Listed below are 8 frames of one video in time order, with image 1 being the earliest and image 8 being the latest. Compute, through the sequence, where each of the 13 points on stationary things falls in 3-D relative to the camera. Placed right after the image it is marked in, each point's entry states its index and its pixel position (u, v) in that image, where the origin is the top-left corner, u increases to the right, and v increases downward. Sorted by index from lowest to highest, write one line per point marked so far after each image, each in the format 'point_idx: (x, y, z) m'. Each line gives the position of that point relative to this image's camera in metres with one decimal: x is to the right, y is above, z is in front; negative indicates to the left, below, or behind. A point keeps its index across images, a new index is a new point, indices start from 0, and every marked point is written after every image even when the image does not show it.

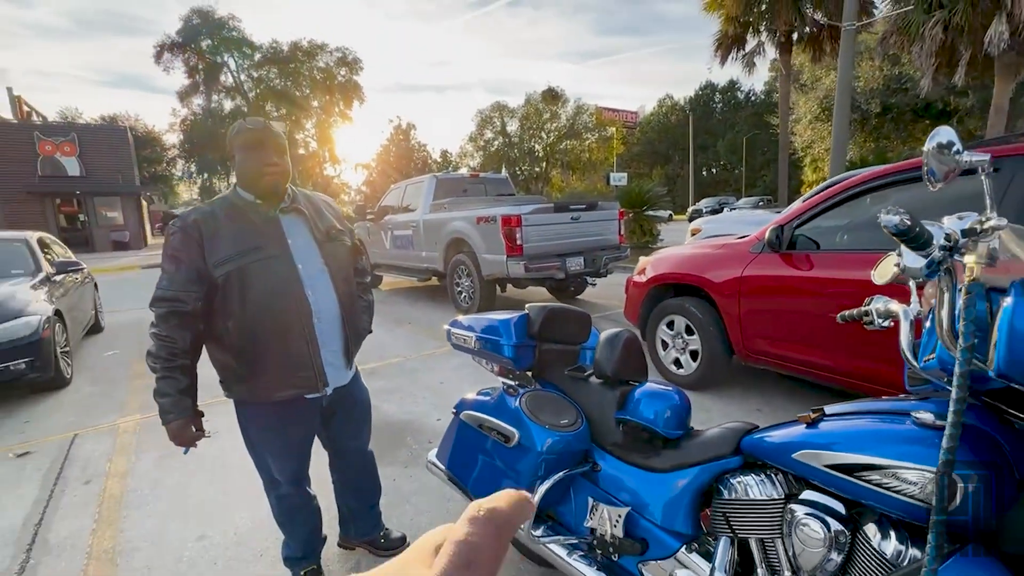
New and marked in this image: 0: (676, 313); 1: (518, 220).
0: (+1.5, -0.2, +4.3) m
1: (+0.1, +0.9, +6.5) m
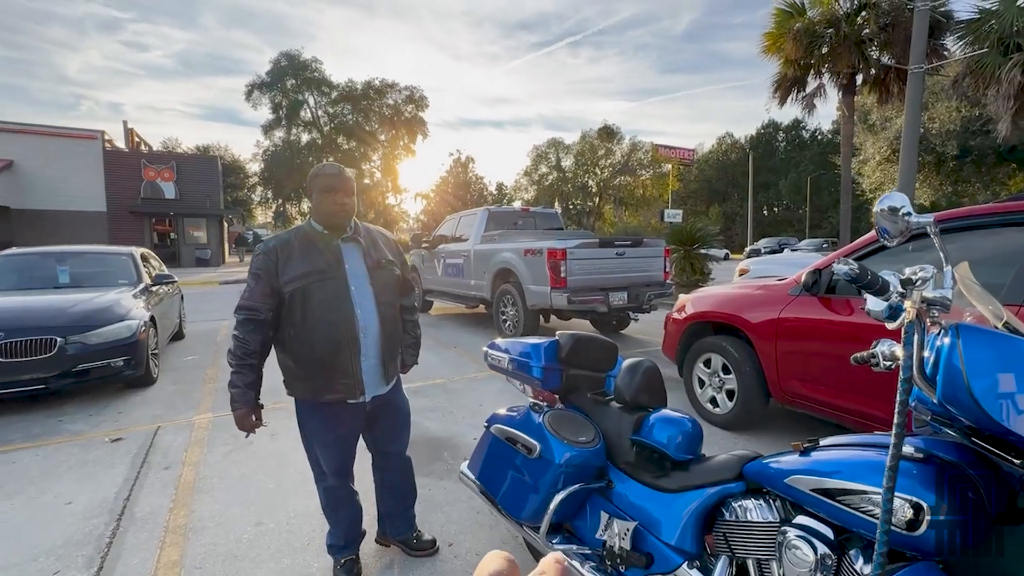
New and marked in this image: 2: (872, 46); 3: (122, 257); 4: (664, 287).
0: (+1.9, -0.6, +4.3) m
1: (+0.7, +0.5, +6.7) m
2: (+9.4, +6.3, +12.3) m
3: (-5.6, +0.4, +6.8) m
4: (+2.4, 0.0, +7.4) m
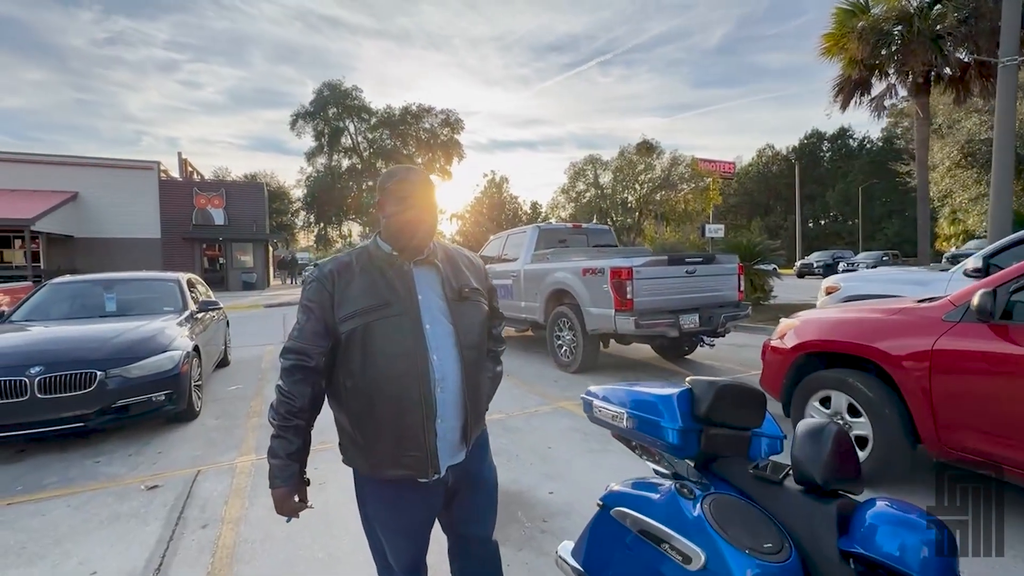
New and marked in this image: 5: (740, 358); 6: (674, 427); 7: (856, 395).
0: (+2.5, -0.8, +3.6) m
1: (+1.5, +0.2, +6.1) m
2: (+10.5, +5.9, +11.3) m
3: (-4.8, +0.1, +6.6) m
4: (+3.2, -0.3, +6.7) m
5: (+3.6, -1.1, +7.6) m
6: (+0.7, -0.5, +1.8) m
7: (+2.5, -0.8, +3.5) m
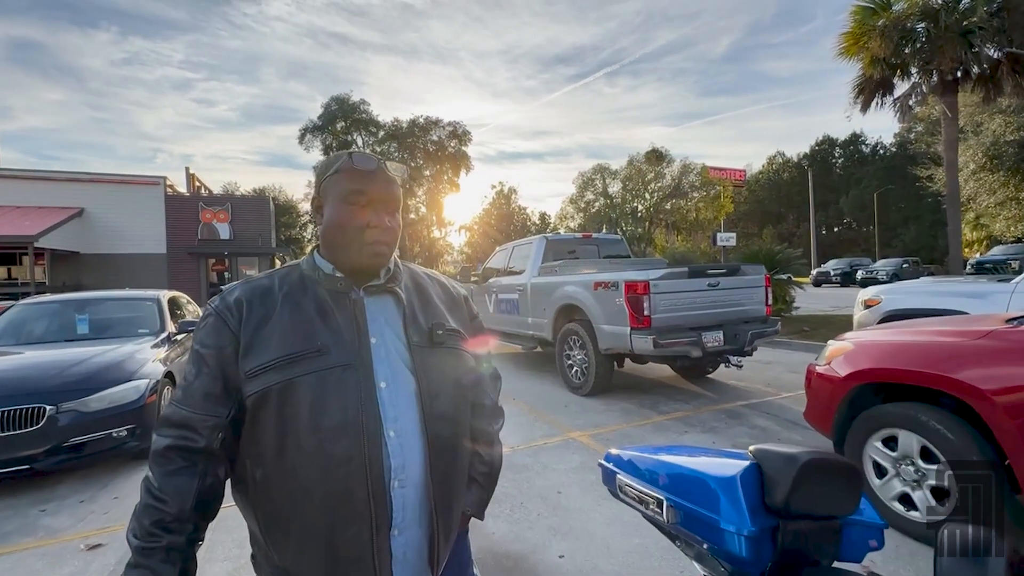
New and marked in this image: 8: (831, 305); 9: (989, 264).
0: (+2.5, -0.9, +3.0) m
1: (+1.6, 0.0, +5.5) m
2: (+10.6, +5.7, +10.7) m
3: (-4.7, -0.2, +6.1) m
4: (+3.3, -0.5, +6.1) m
5: (+3.7, -1.3, +6.9) m
6: (+0.6, -0.6, +1.3) m
7: (+2.5, -0.9, +2.9) m
8: (+10.2, -0.6, +15.2) m
9: (+18.5, +0.9, +18.4) m
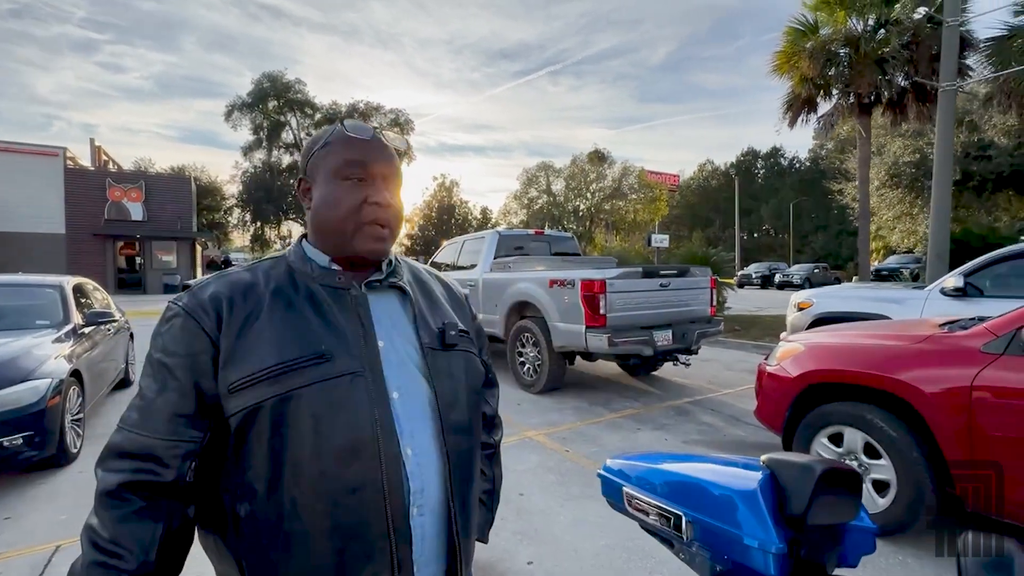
0: (+2.3, -0.9, +3.2) m
1: (+1.1, 0.0, +5.6) m
2: (+9.5, +5.6, +11.8) m
3: (-5.3, 0.0, +5.4) m
4: (+2.7, -0.5, +6.3) m
5: (+3.0, -1.3, +7.2) m
6: (+0.7, -0.7, +1.2) m
7: (+2.3, -0.9, +3.0) m
8: (+8.4, -0.6, +16.3) m
9: (+16.2, +0.7, +20.5) m
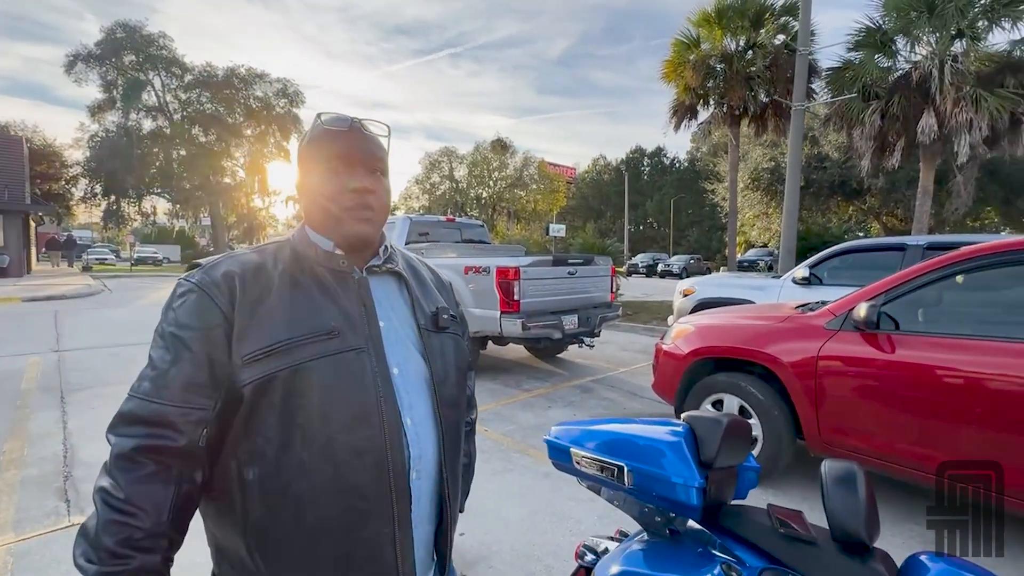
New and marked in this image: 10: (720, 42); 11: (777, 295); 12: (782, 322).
0: (+1.7, -0.8, +3.8) m
1: (0.0, +0.2, +5.8) m
2: (+7.0, +5.9, +13.5) m
3: (-6.1, +0.2, +4.3) m
4: (+1.5, -0.3, +6.9) m
5: (+1.6, -1.1, +7.9) m
6: (+0.6, -0.6, +1.5) m
7: (+1.8, -0.9, +3.7) m
8: (+4.9, -0.2, +17.9) m
9: (+11.7, +1.2, +23.6) m
10: (+6.0, +7.0, +13.5) m
11: (+3.5, -0.1, +6.3) m
12: (+2.1, -0.3, +3.6) m
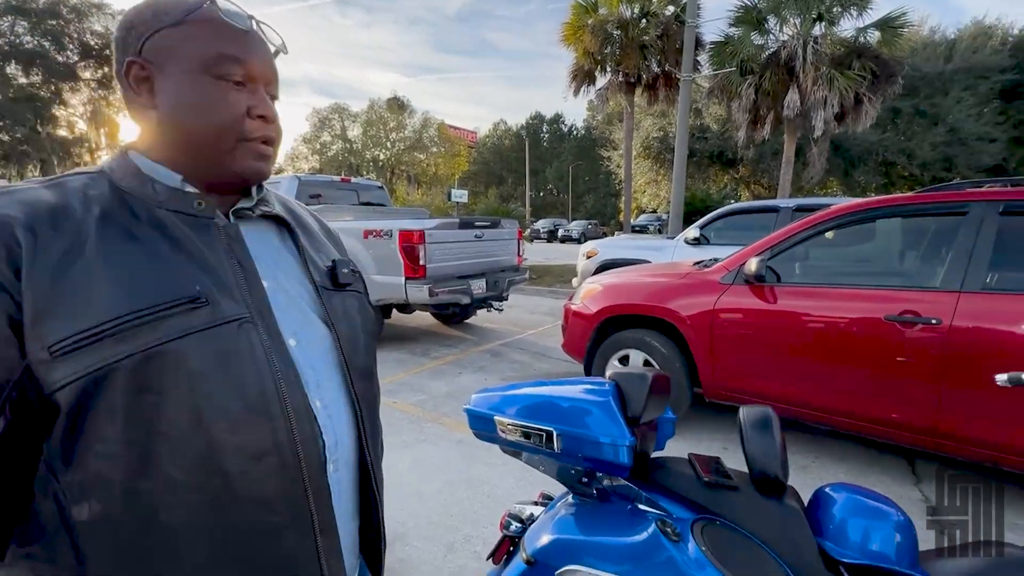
0: (+1.0, -0.5, +3.9) m
1: (-1.1, +0.6, +5.5) m
2: (+4.1, +7.0, +14.1) m
3: (-6.8, +0.3, +2.8) m
4: (+0.1, +0.2, +6.9) m
5: (0.0, -0.5, +7.9) m
6: (+0.3, -0.5, +1.5) m
7: (+1.1, -0.5, +3.8) m
8: (+1.3, +1.2, +18.3) m
9: (+6.7, +3.2, +25.1) m
10: (+3.0, +8.1, +13.7) m
11: (+2.3, +0.5, +6.7) m
12: (+1.4, +0.1, +3.8) m
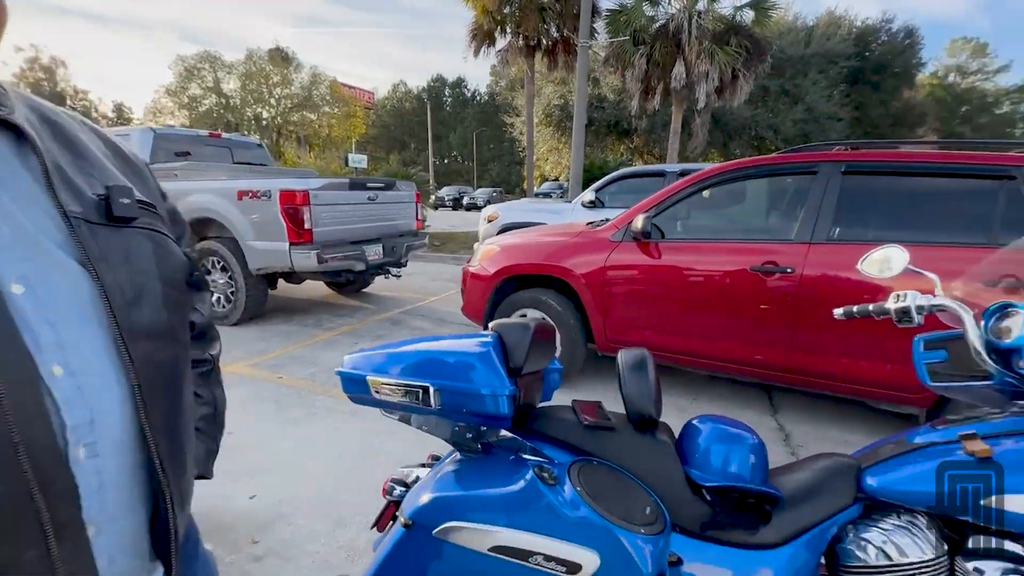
0: (+0.1, -0.2, +3.9) m
1: (-2.2, +1.0, +5.0) m
2: (+1.1, +8.1, +14.0) m
3: (-7.3, +0.3, +1.3) m
4: (-1.3, +0.7, +6.6) m
5: (-1.6, 0.0, +7.7) m
6: (0.0, -0.3, +1.4) m
7: (+0.3, -0.2, +3.9) m
8: (-2.4, +2.4, +17.9) m
9: (+1.6, +5.0, +25.6) m
10: (+0.1, +9.1, +13.3) m
11: (+0.8, +1.0, +6.9) m
12: (+0.5, +0.4, +3.9) m
